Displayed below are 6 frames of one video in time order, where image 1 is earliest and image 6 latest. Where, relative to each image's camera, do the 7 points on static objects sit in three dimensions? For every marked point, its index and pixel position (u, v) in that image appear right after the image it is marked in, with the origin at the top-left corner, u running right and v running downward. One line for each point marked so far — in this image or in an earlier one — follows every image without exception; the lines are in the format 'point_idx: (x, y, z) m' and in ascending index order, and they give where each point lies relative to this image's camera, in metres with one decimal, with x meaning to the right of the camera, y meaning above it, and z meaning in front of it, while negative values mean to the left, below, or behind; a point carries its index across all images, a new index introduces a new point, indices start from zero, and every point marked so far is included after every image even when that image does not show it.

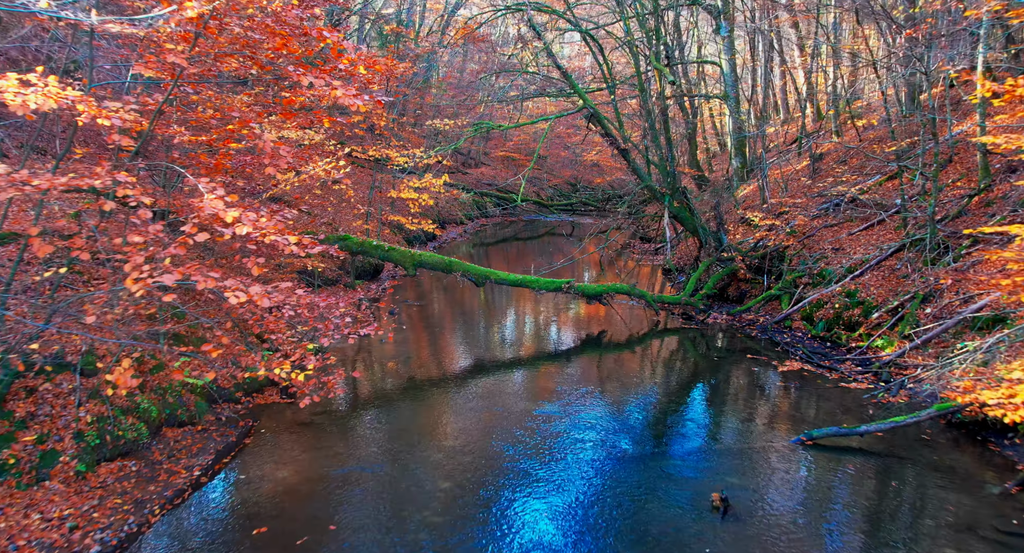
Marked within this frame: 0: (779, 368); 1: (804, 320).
0: (+5.4, -2.0, +14.9) m
1: (+6.8, -1.0, +17.2) m
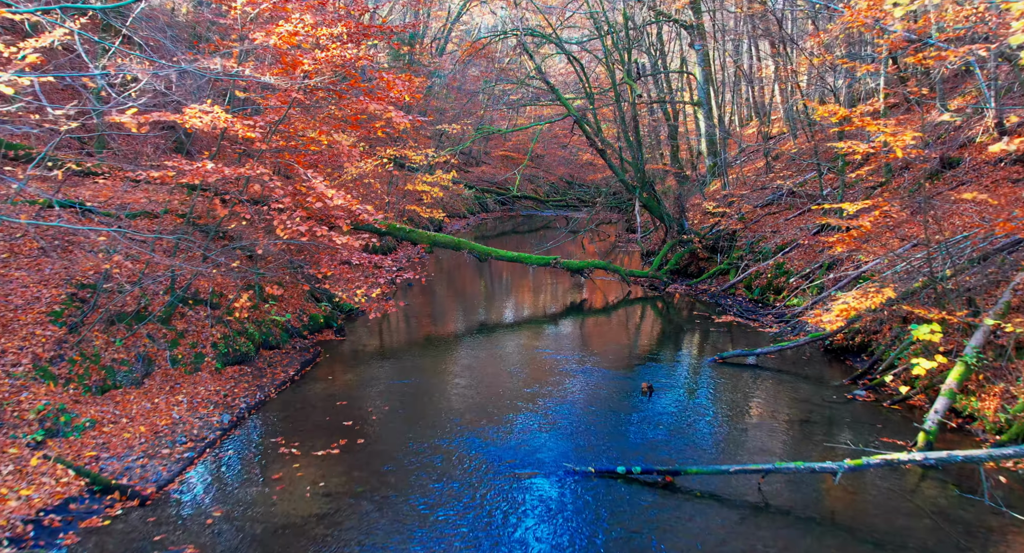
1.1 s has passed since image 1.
0: (+5.4, -1.3, +19.2) m
1: (+6.7, -0.3, +21.4) m
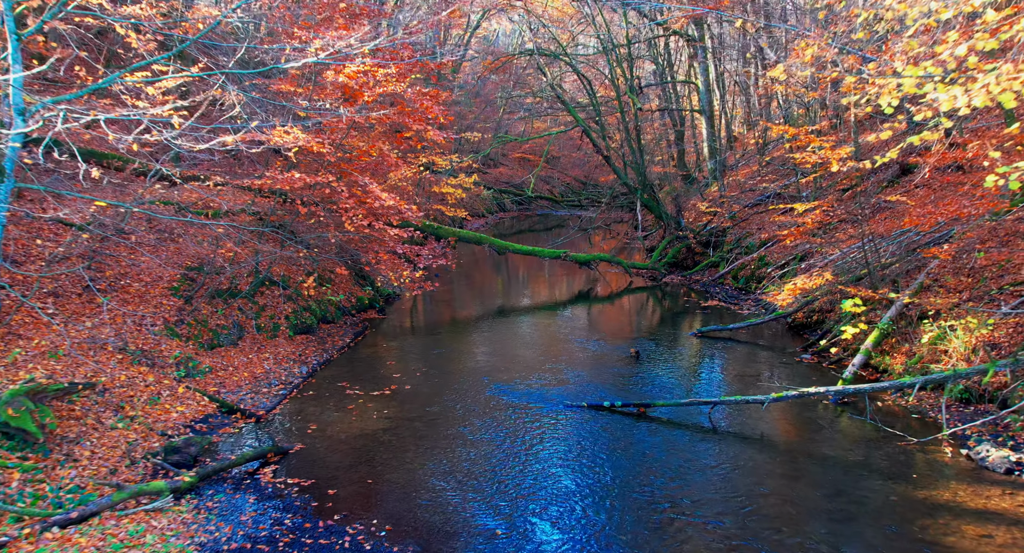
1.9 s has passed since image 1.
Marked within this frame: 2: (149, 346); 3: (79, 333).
0: (+5.8, -1.0, +22.1) m
1: (+7.2, -0.1, +24.3) m
2: (-5.9, -1.1, +12.1) m
3: (-6.5, -0.8, +11.2) m
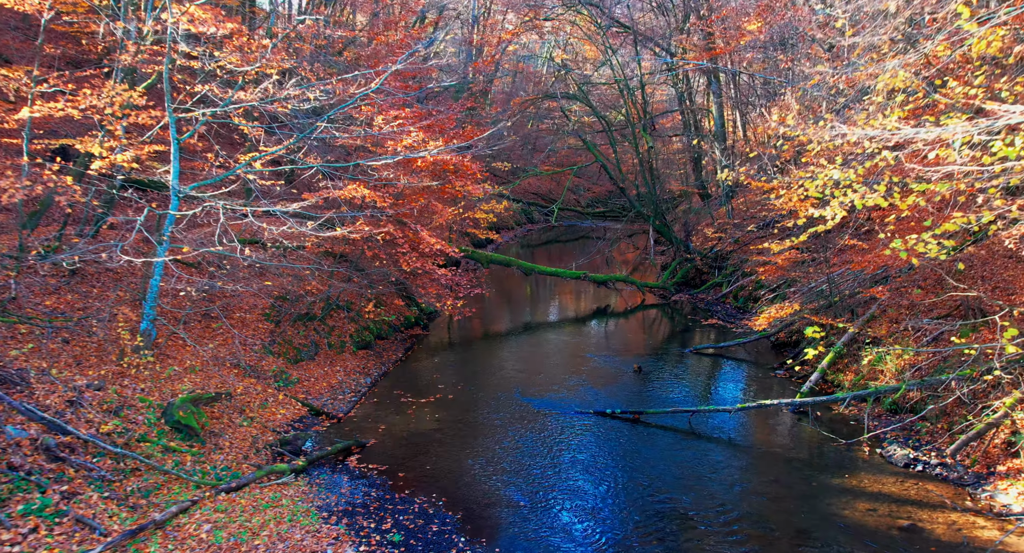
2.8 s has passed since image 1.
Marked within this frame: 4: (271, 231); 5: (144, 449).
0: (+6.7, -1.7, +25.2) m
1: (+8.1, -0.8, +27.3) m
2: (-5.4, -1.8, +15.6) m
3: (-6.1, -1.5, +14.8) m
4: (-4.9, +0.9, +14.7) m
5: (-5.5, -2.6, +11.2) m
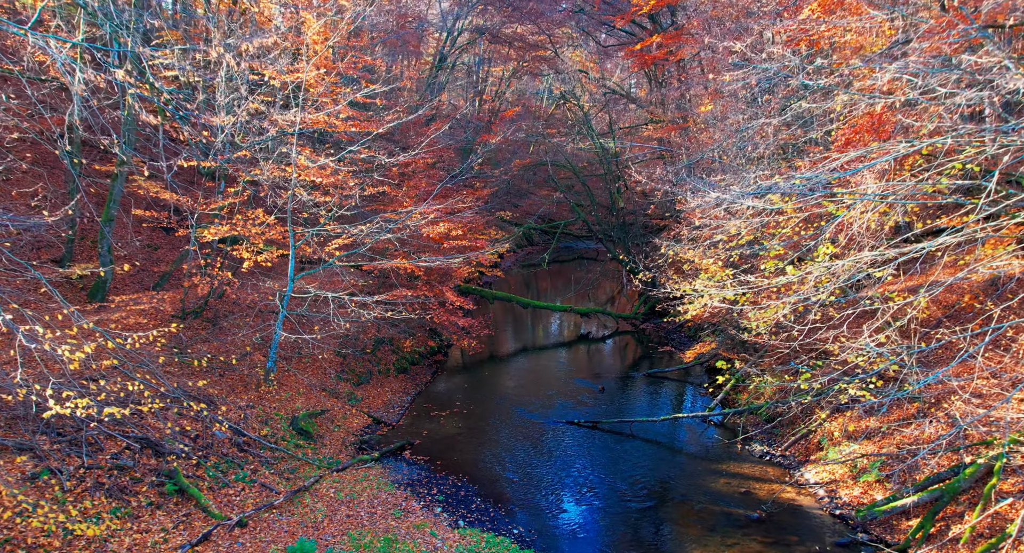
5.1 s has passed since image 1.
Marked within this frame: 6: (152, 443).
0: (+6.7, -3.3, +32.2) m
1: (+8.1, -2.4, +34.3) m
2: (-5.5, -3.3, +22.6) m
3: (-6.1, -3.1, +21.8) m
4: (-4.9, -0.6, +21.8) m
5: (-5.6, -4.1, +18.2) m
6: (-7.4, -3.4, +15.1) m
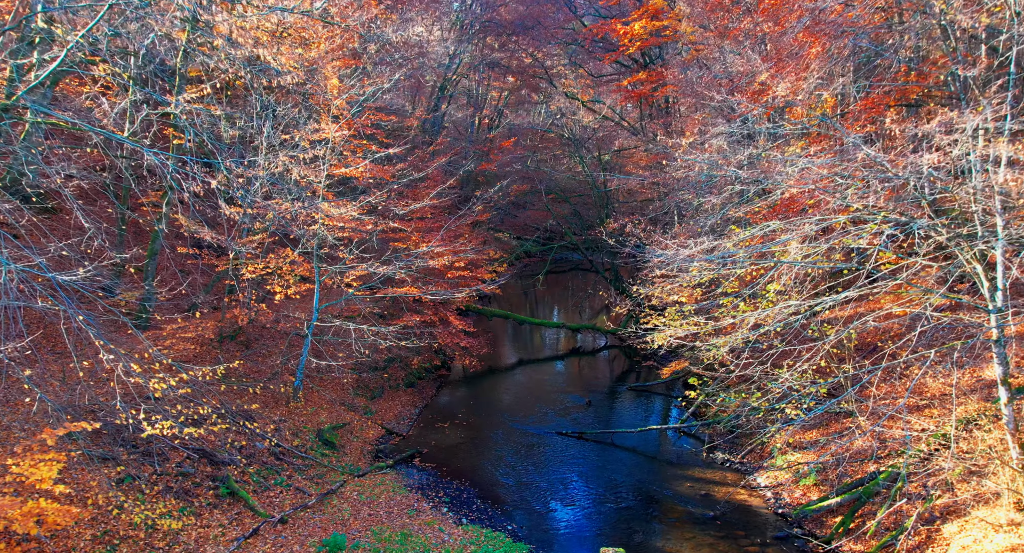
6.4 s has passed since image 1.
0: (+6.5, -4.3, +35.2) m
1: (+8.0, -3.4, +37.4) m
2: (-5.6, -4.3, +25.7) m
3: (-6.3, -4.0, +24.8) m
4: (-5.1, -1.6, +24.8) m
5: (-5.7, -5.1, +21.2) m
6: (-7.5, -4.3, +18.2) m
